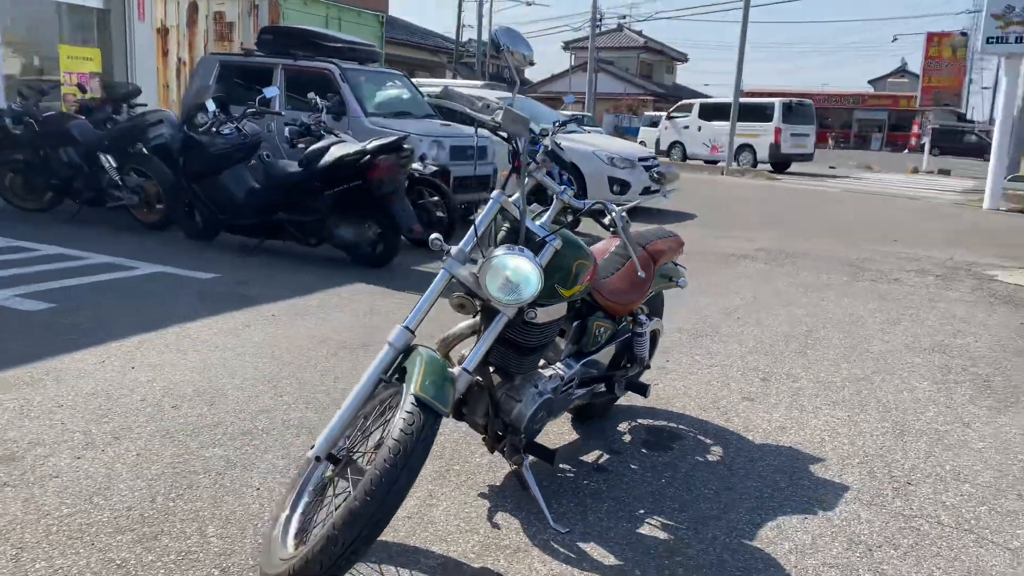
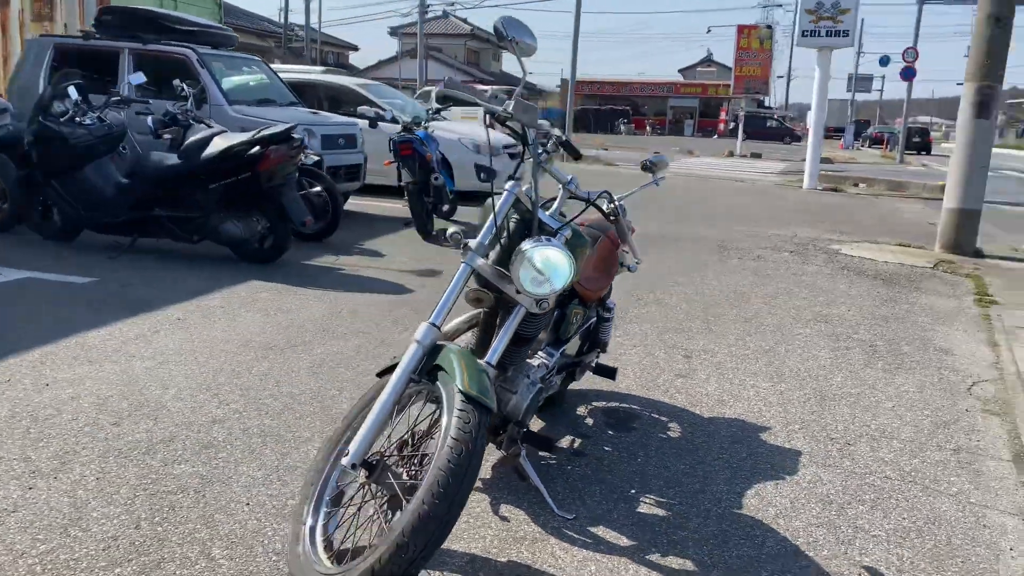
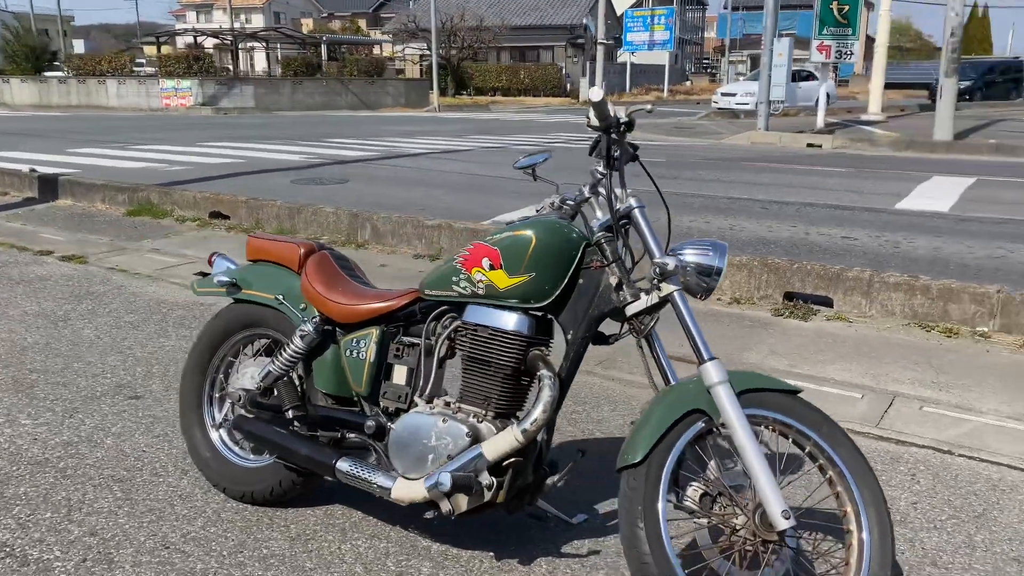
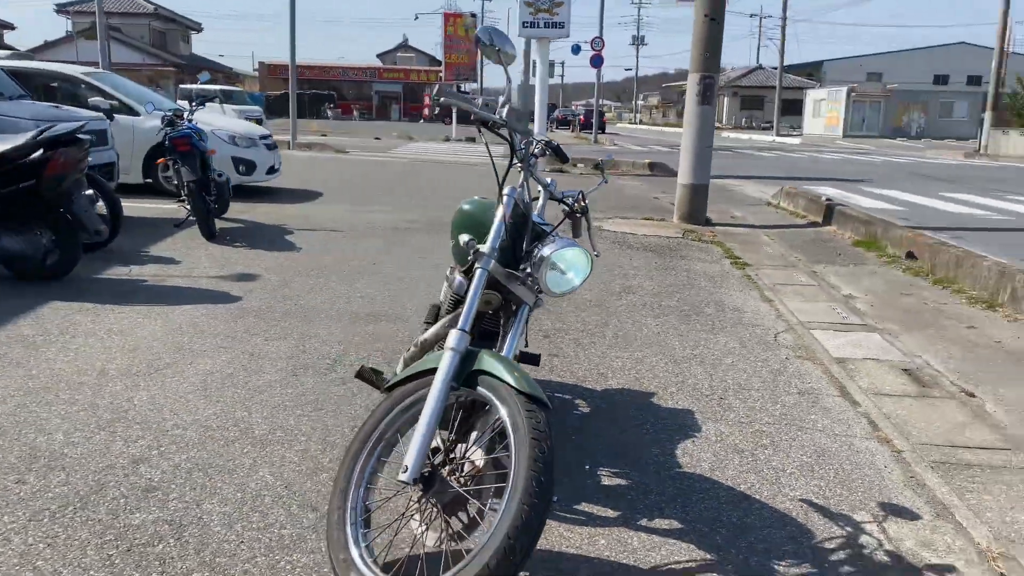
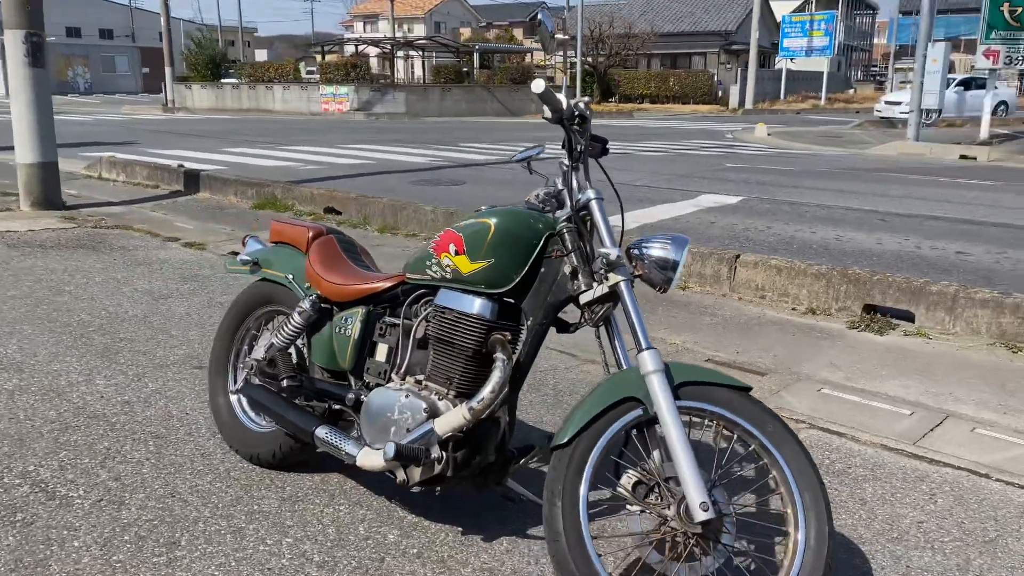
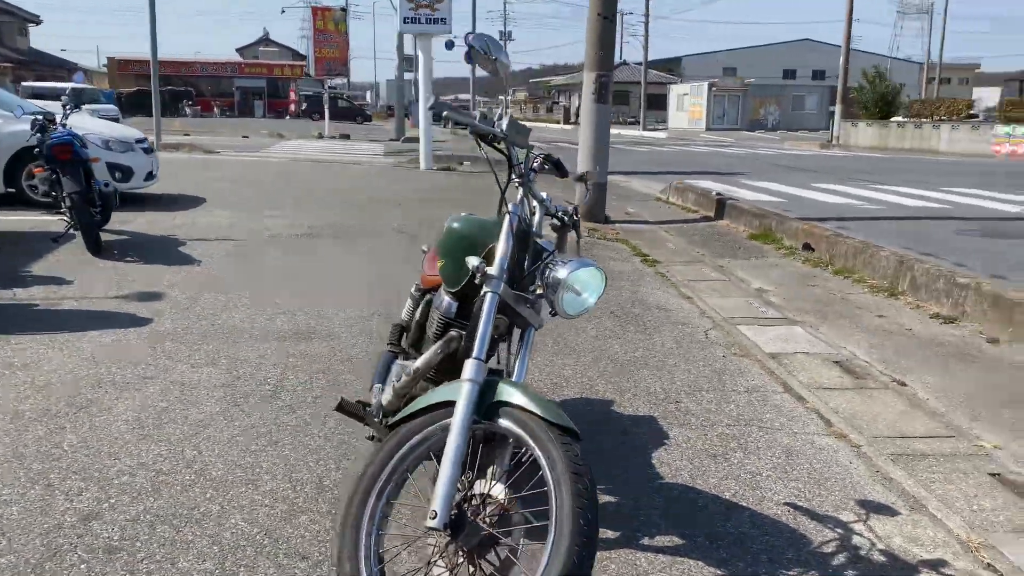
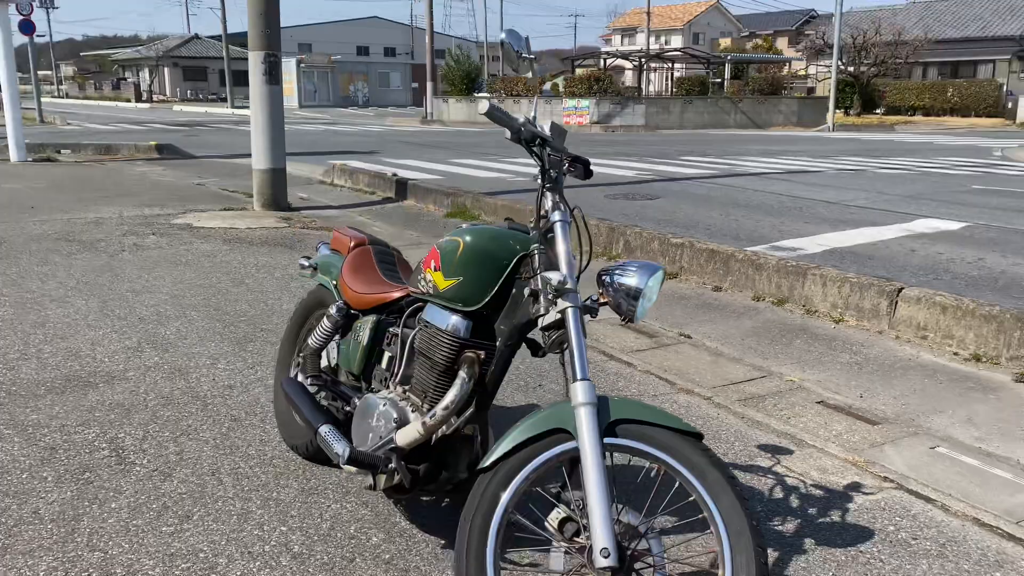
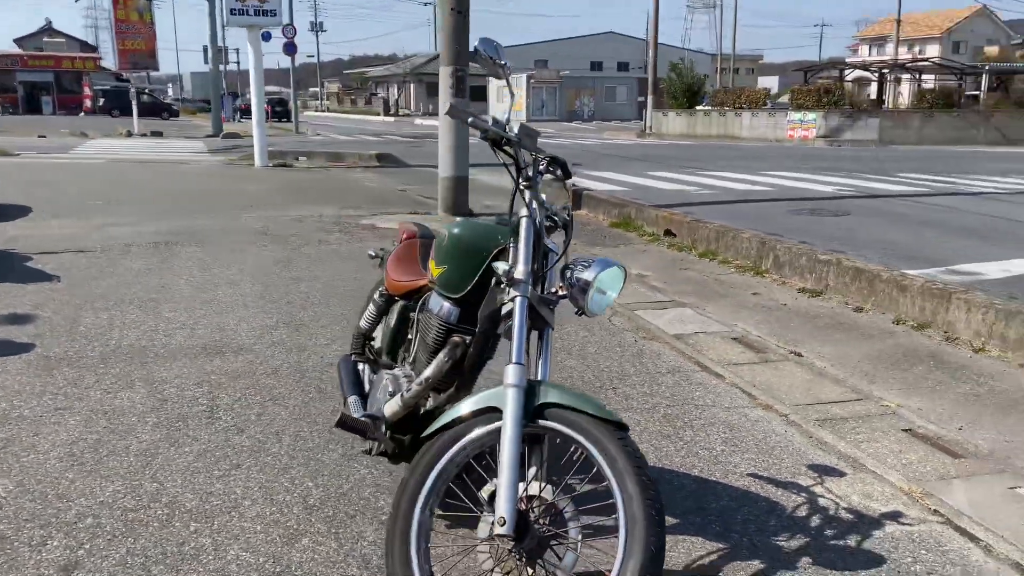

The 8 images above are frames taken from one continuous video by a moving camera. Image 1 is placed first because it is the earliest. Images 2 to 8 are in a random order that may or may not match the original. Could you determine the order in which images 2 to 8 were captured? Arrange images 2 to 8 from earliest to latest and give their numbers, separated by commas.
2, 4, 6, 8, 7, 5, 3
